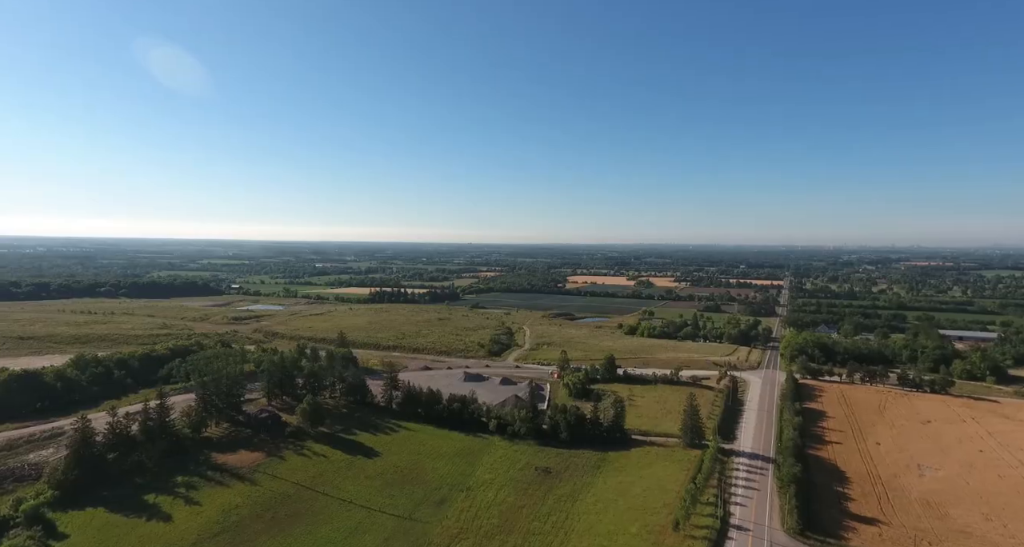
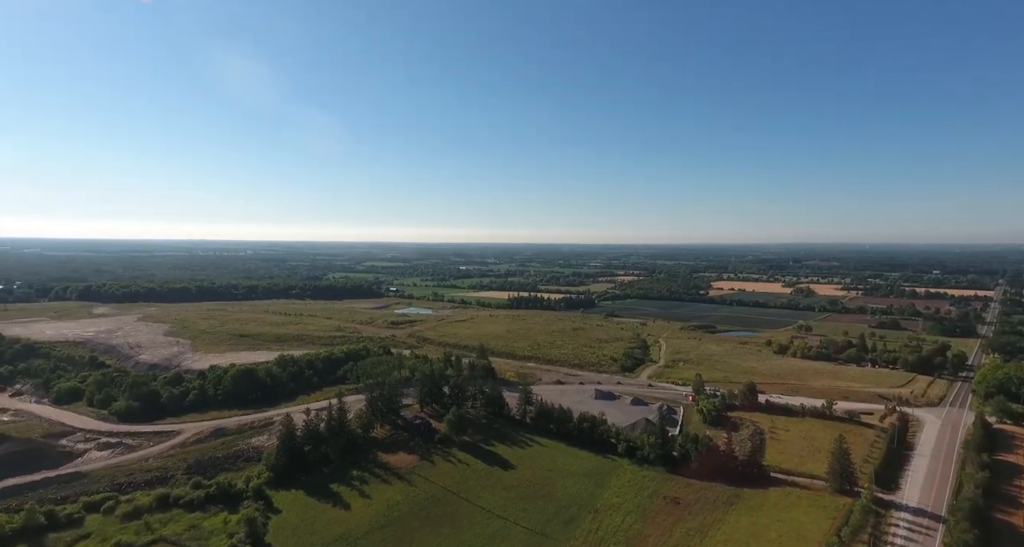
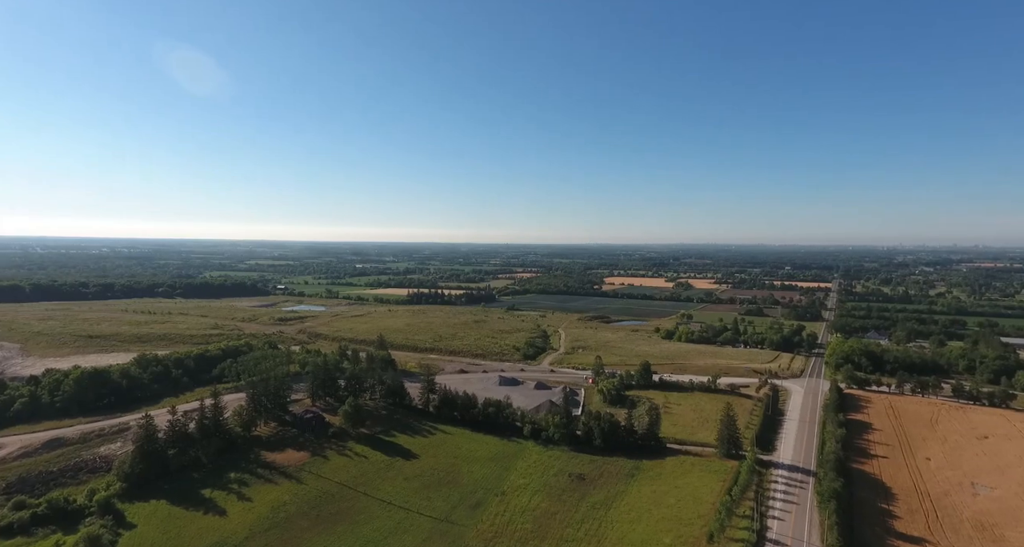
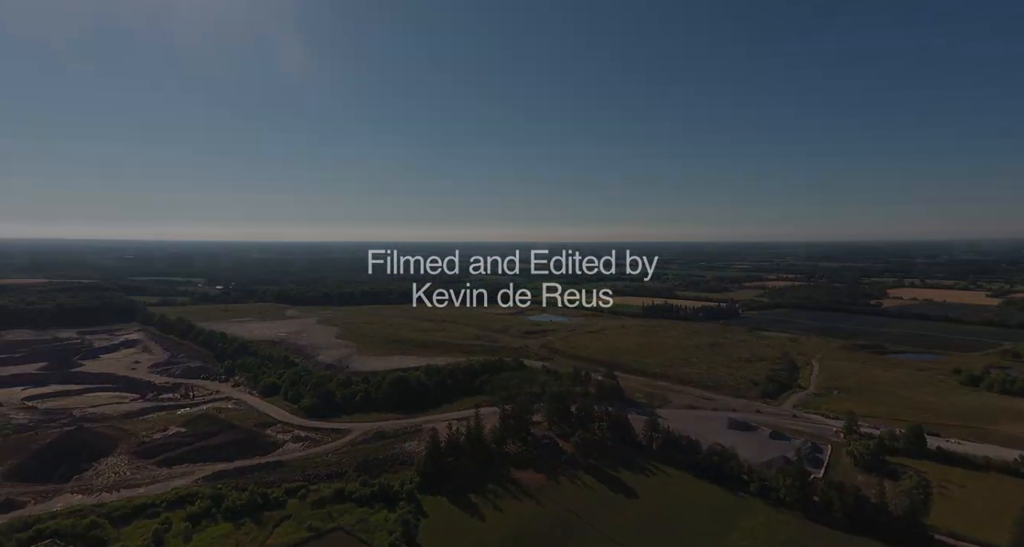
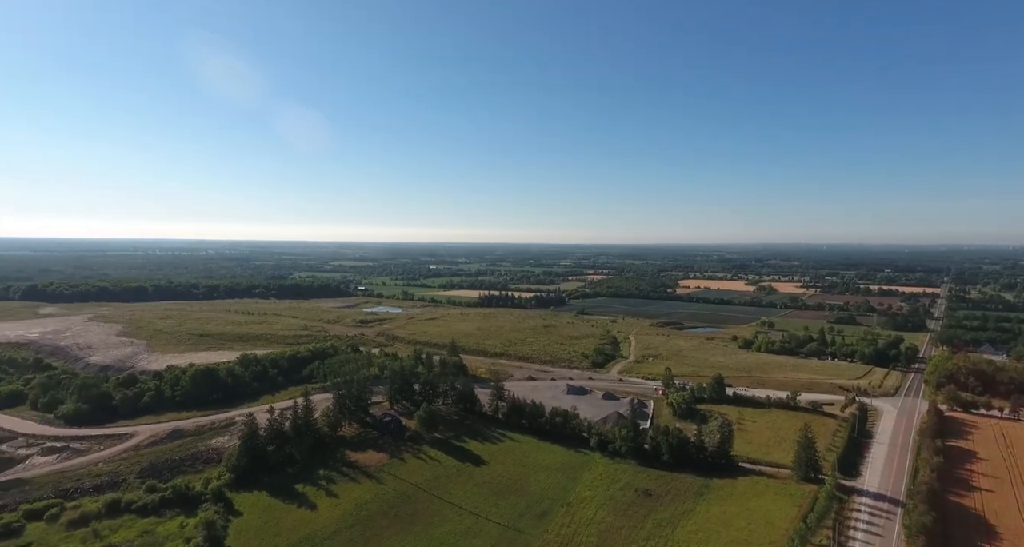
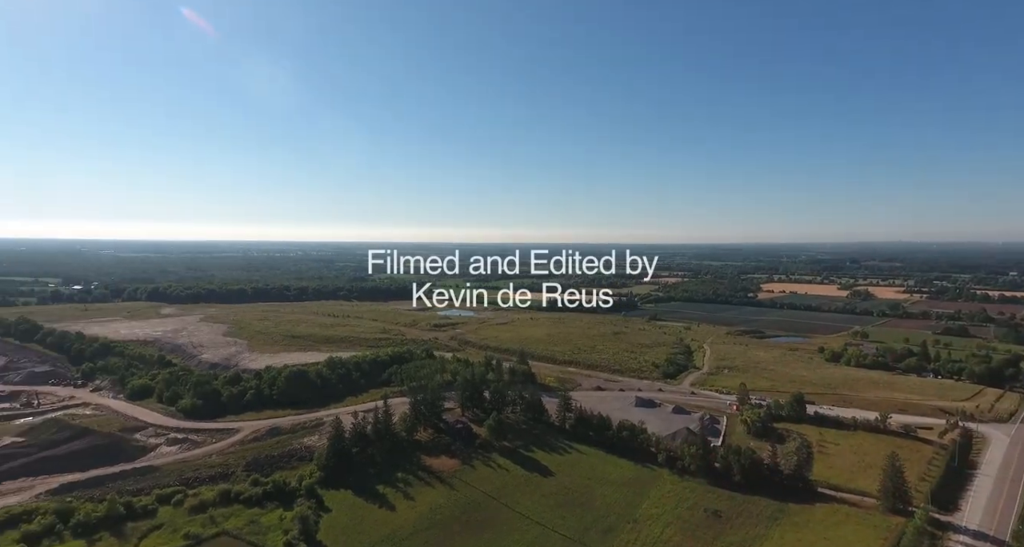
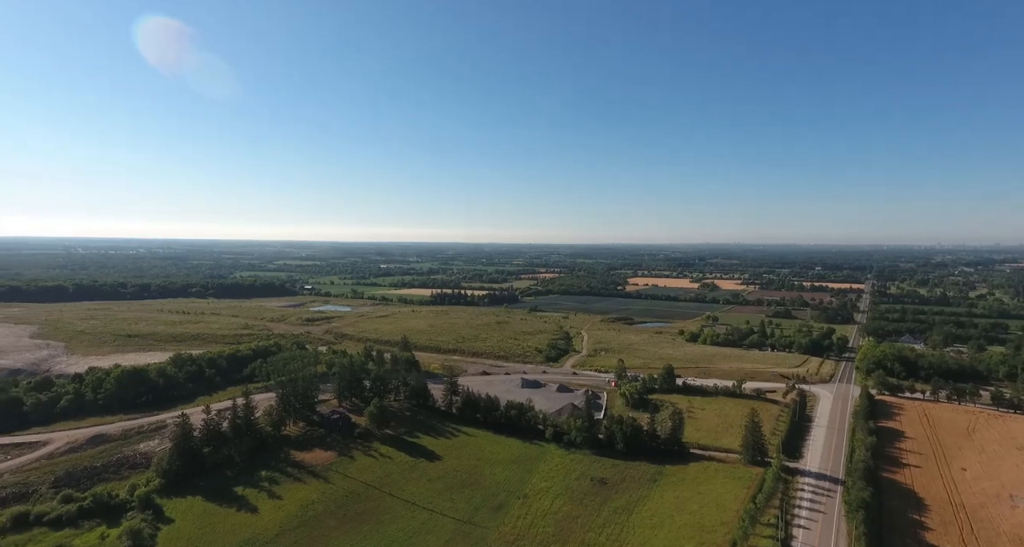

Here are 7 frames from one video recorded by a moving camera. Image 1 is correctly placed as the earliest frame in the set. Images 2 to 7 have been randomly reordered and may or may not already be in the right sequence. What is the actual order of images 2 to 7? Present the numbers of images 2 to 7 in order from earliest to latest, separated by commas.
3, 7, 5, 2, 6, 4
